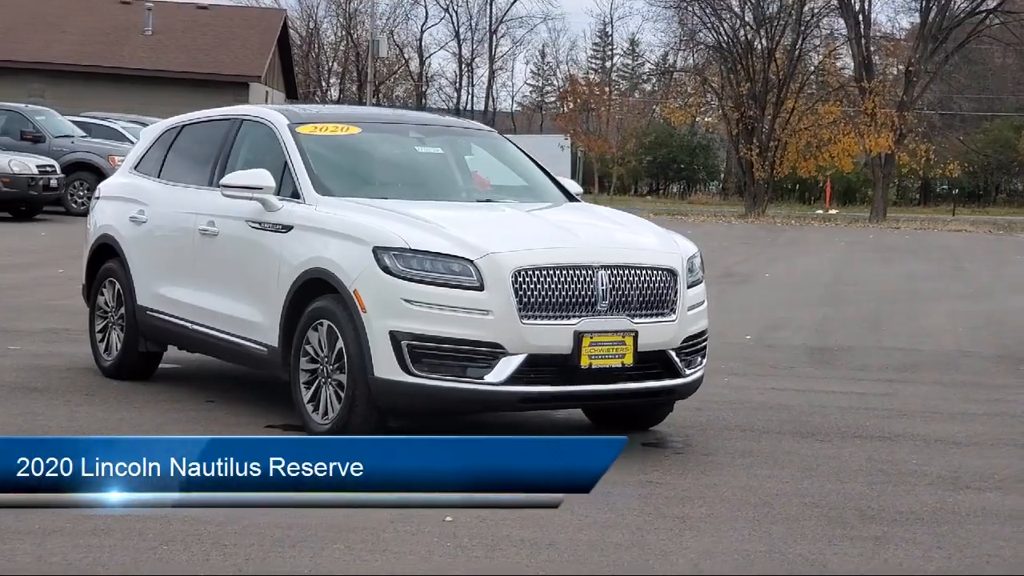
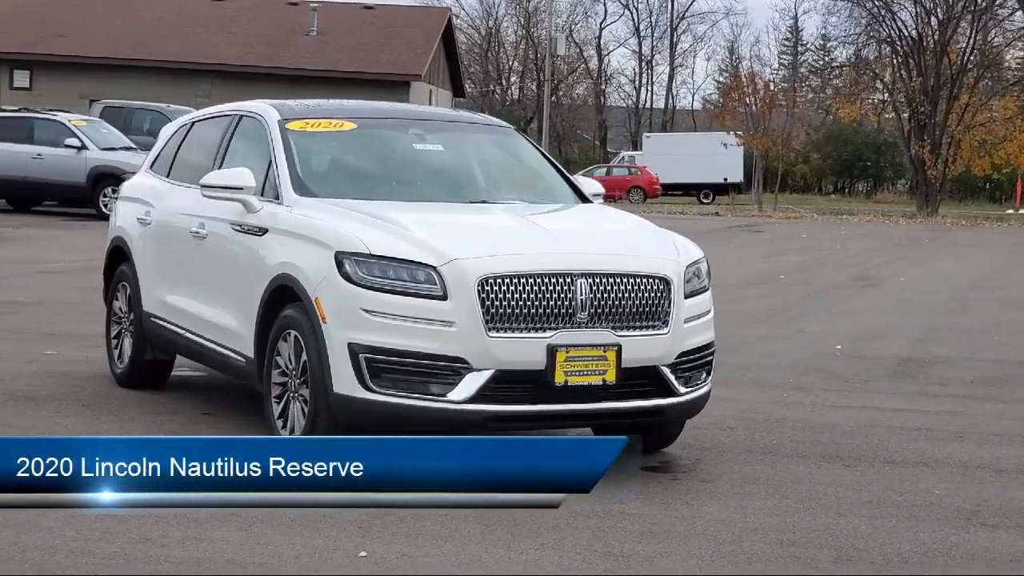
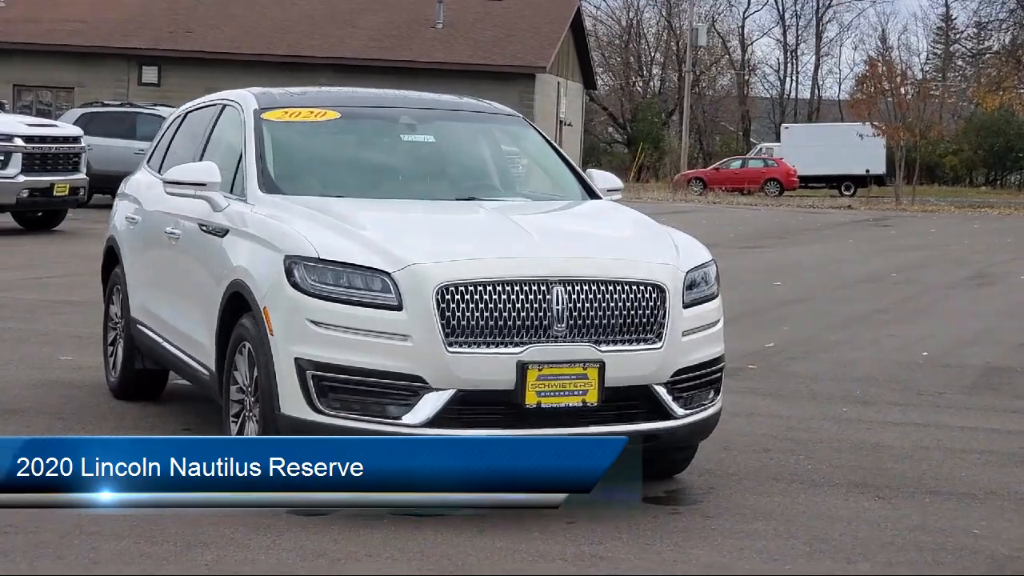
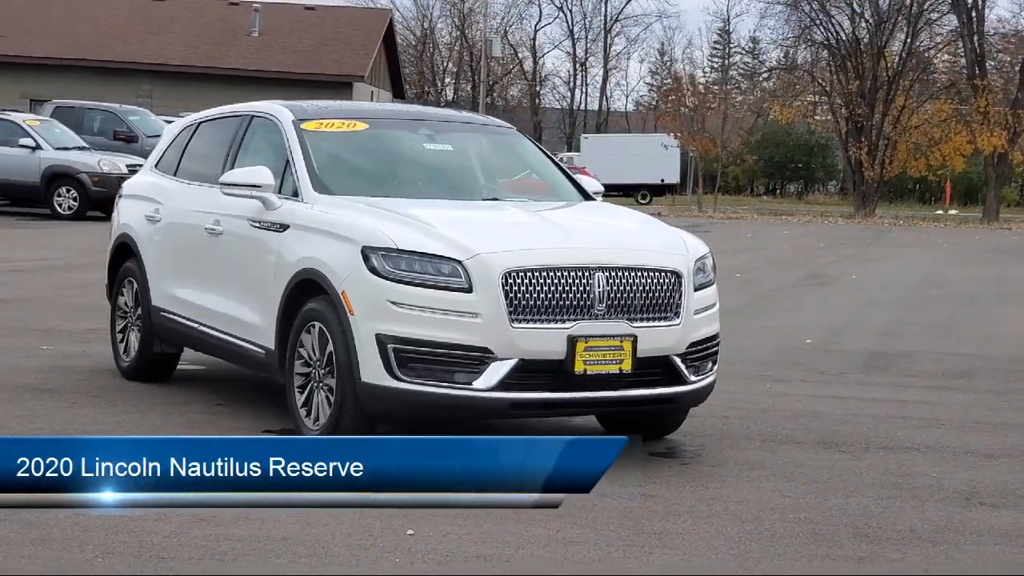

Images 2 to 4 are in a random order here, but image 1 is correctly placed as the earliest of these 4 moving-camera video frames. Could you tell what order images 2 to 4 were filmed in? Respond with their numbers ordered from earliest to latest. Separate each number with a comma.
4, 2, 3
